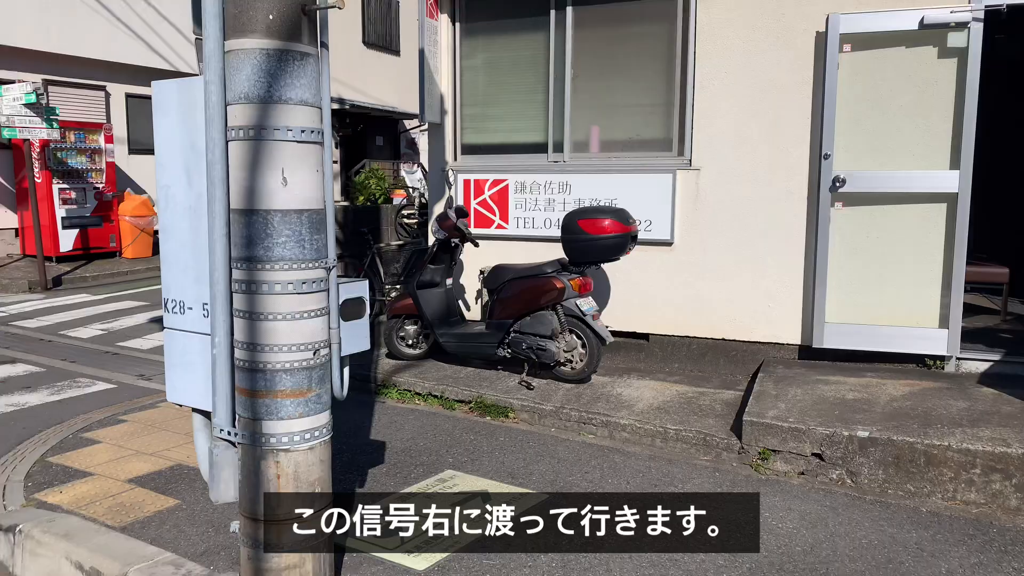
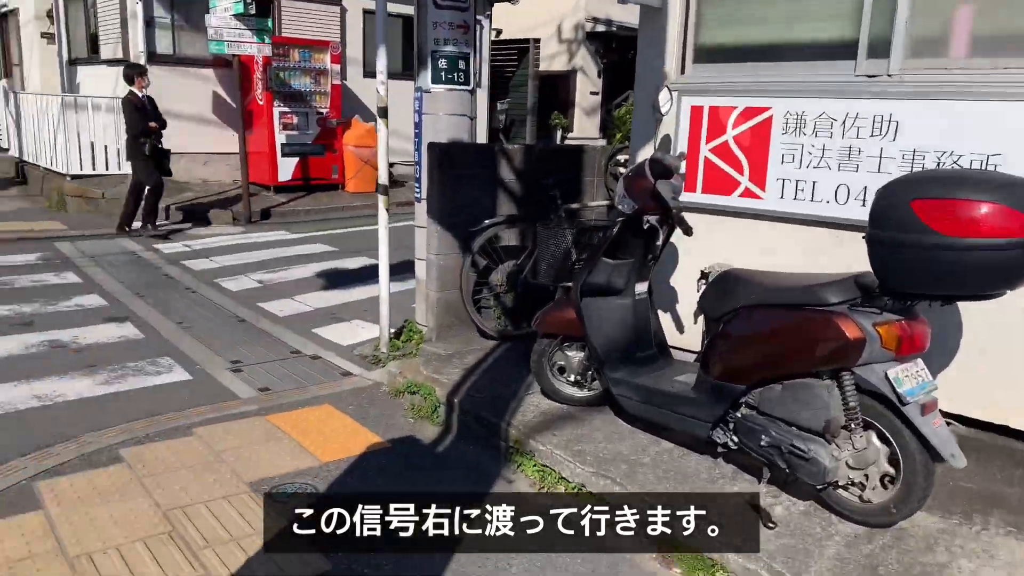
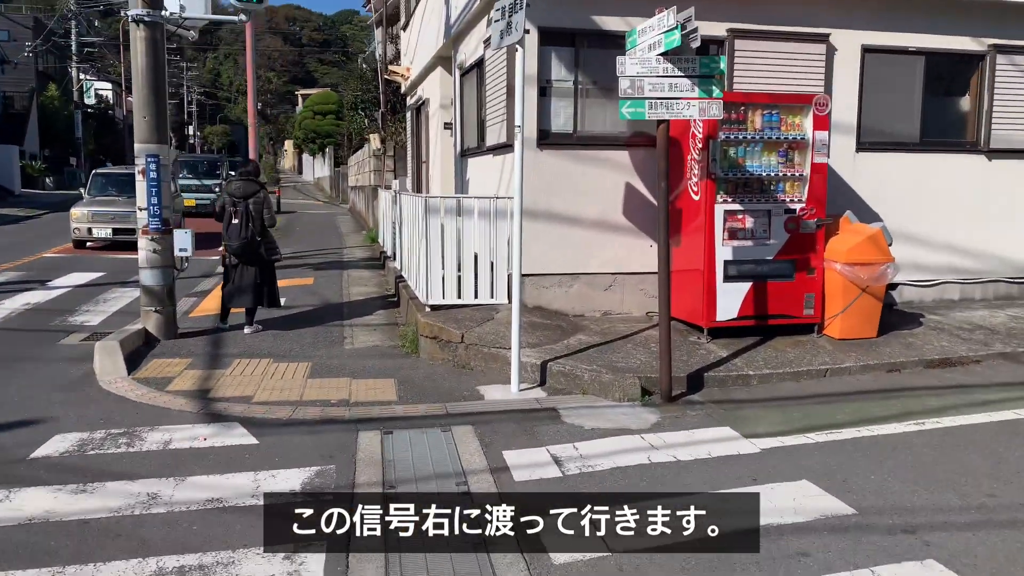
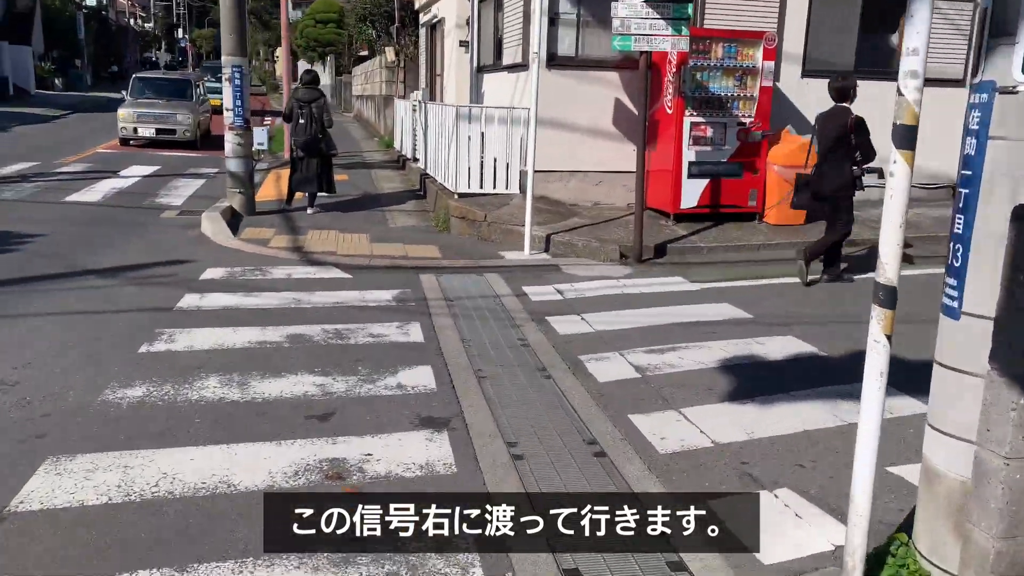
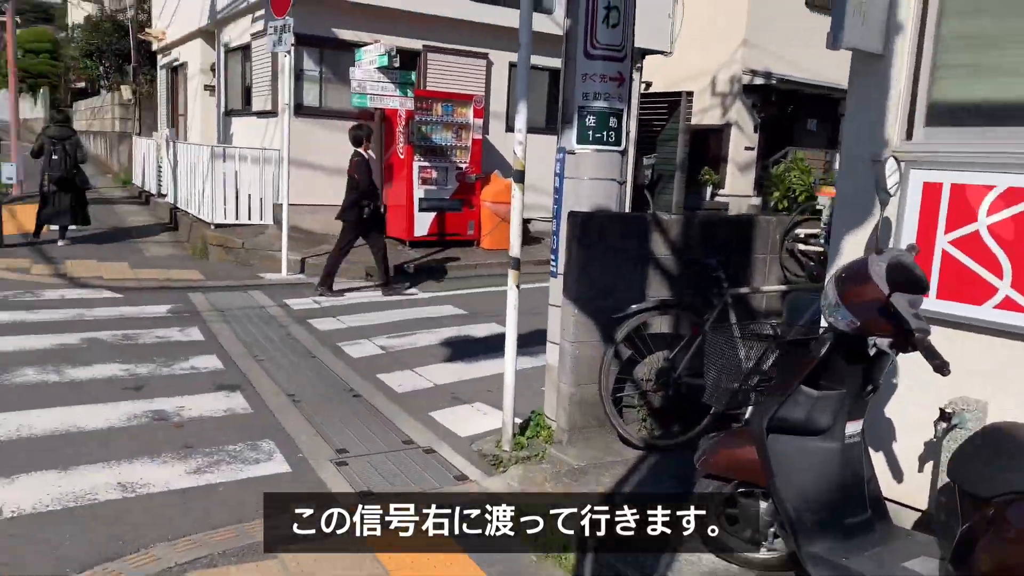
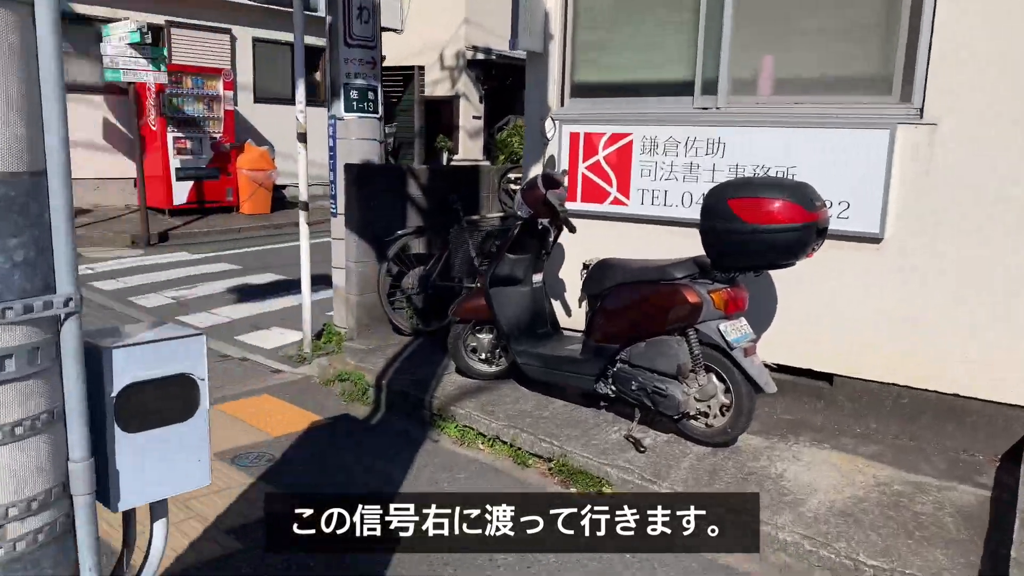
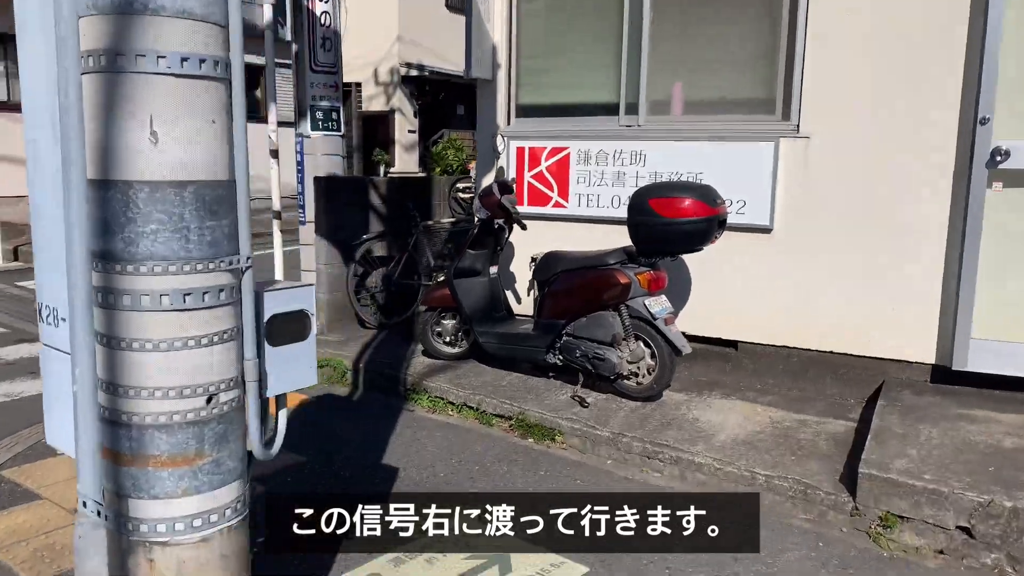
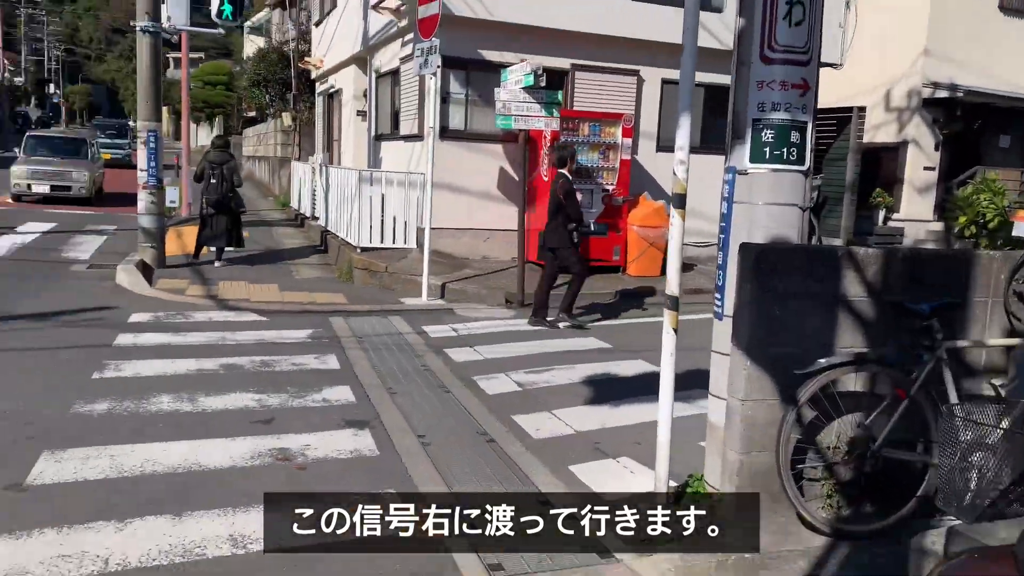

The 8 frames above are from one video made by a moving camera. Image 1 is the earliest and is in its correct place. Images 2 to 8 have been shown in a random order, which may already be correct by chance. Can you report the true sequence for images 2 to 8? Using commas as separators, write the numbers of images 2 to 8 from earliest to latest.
7, 6, 2, 5, 8, 4, 3
